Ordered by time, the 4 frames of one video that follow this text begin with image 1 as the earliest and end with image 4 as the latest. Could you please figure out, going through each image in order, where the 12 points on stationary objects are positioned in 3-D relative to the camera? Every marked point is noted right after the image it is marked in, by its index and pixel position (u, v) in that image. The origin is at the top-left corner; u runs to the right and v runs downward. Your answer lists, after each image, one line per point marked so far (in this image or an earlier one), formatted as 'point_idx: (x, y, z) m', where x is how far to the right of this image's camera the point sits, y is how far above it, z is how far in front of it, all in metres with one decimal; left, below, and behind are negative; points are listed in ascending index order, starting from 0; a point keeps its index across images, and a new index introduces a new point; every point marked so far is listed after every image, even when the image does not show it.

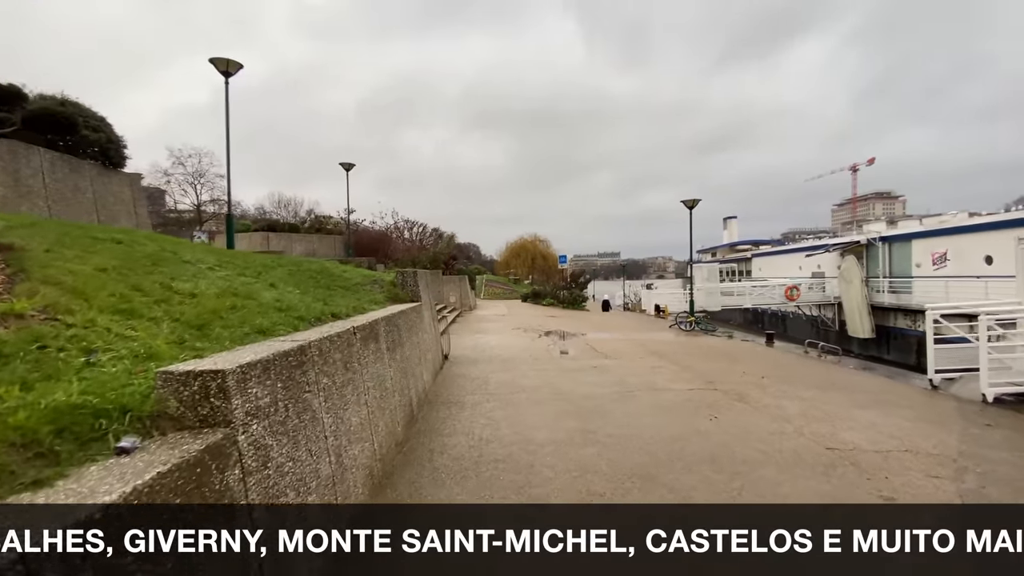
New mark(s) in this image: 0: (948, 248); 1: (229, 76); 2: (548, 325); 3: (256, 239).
0: (+18.0, +1.7, +19.6) m
1: (-7.1, +5.3, +11.9) m
2: (+1.4, -1.4, +18.0) m
3: (-10.4, +2.0, +19.6) m
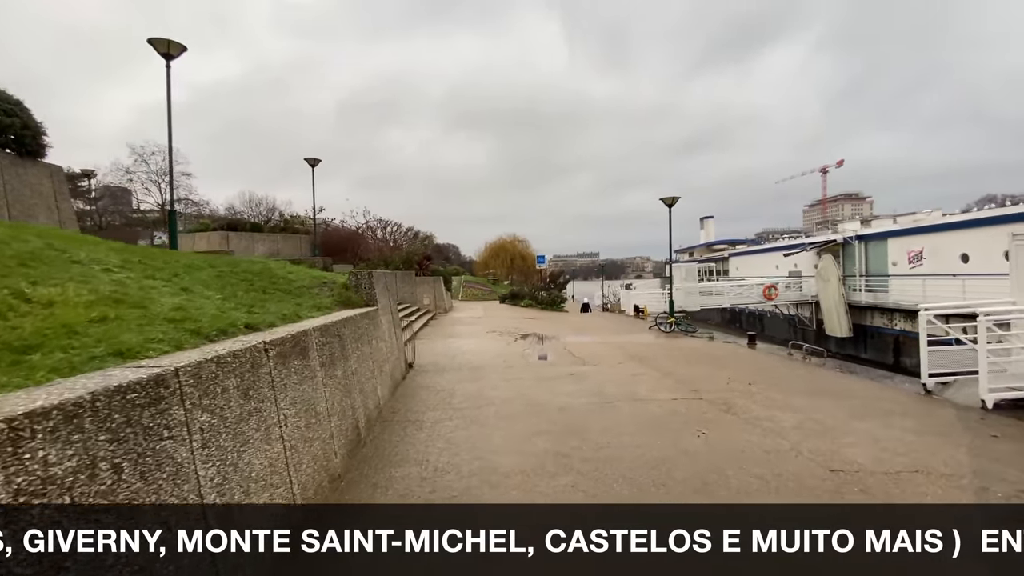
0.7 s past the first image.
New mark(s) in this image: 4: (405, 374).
0: (+17.0, +1.7, +19.6) m
1: (-7.8, +5.2, +10.9) m
2: (+0.5, -1.4, +17.3) m
3: (-11.4, +1.9, +18.4) m
4: (-1.9, -1.5, +8.3) m
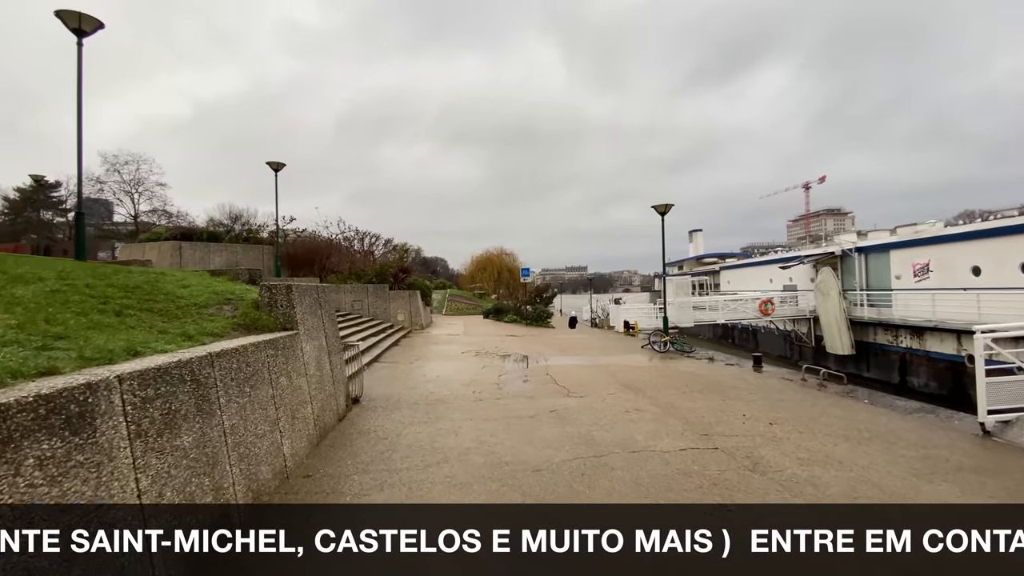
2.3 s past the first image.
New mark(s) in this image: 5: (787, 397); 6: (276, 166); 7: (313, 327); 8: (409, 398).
0: (+16.2, +1.2, +18.5) m
1: (-8.3, +4.9, +9.3) m
2: (-0.2, -1.9, +15.7) m
3: (-12.1, +1.4, +16.6) m
4: (-2.3, -1.8, +6.6) m
5: (+4.7, -1.9, +8.1) m
6: (-9.1, +4.7, +18.5) m
7: (-2.5, -0.5, +5.9) m
8: (-1.7, -1.8, +7.7) m
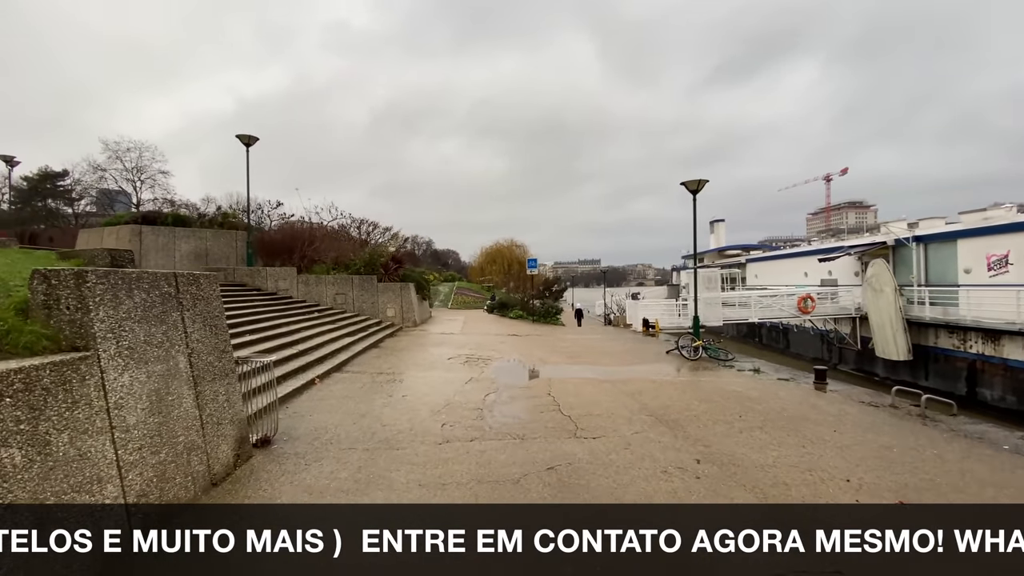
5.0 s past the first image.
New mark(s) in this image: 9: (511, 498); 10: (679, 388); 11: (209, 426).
0: (+16.3, +1.3, +15.6) m
1: (-8.5, +5.1, +7.0) m
2: (-0.2, -1.7, +13.3) m
3: (-12.1, +1.7, +14.5) m
4: (-2.6, -1.7, +4.3) m
5: (+4.5, -1.8, +5.6) m
6: (-9.0, +5.0, +16.2) m
7: (-2.7, -0.4, +3.6) m
8: (-1.9, -1.7, +5.4) m
9: (0.0, -1.7, +4.0) m
10: (+3.0, -1.8, +8.5) m
11: (-2.7, -1.2, +4.2) m
